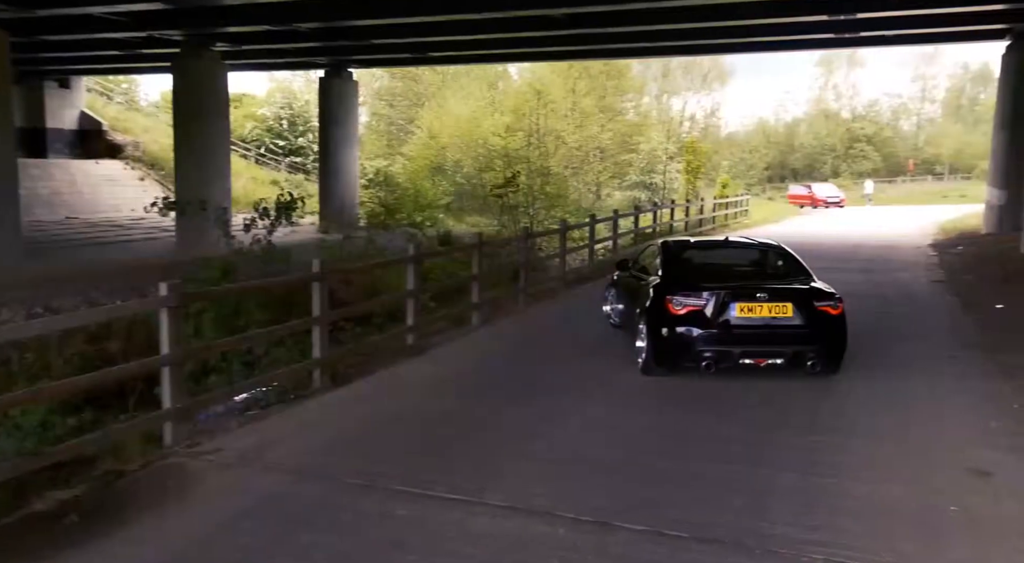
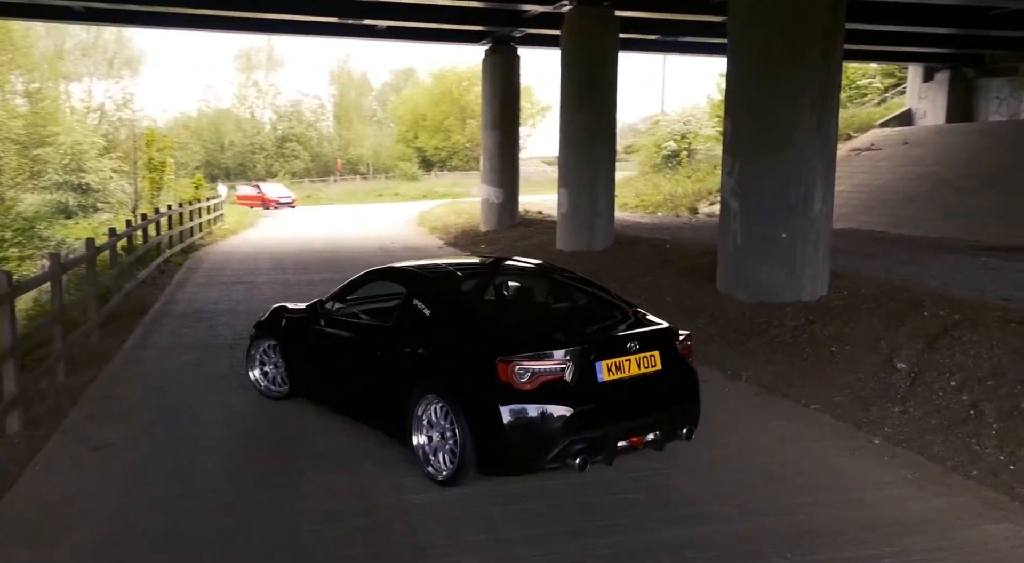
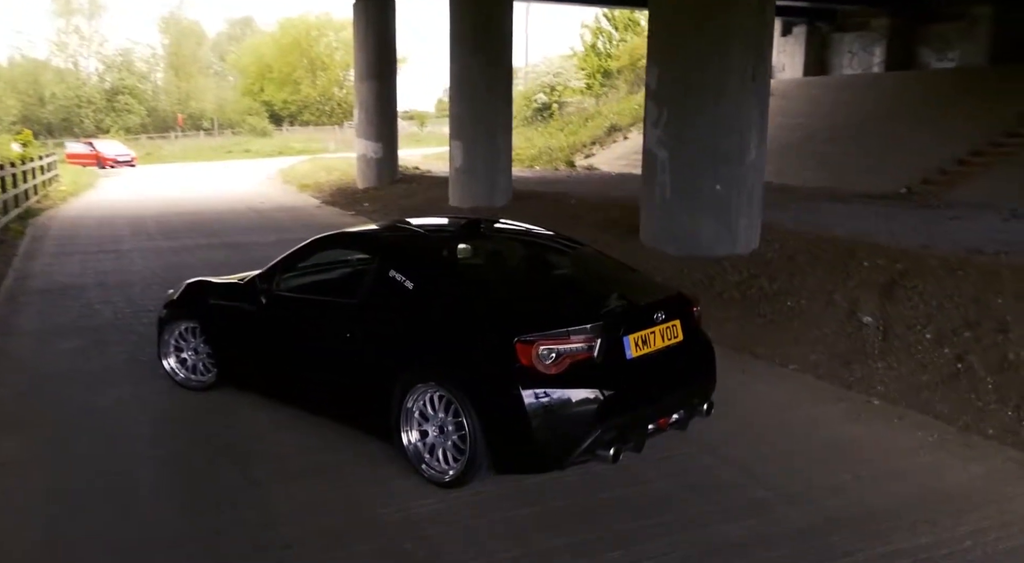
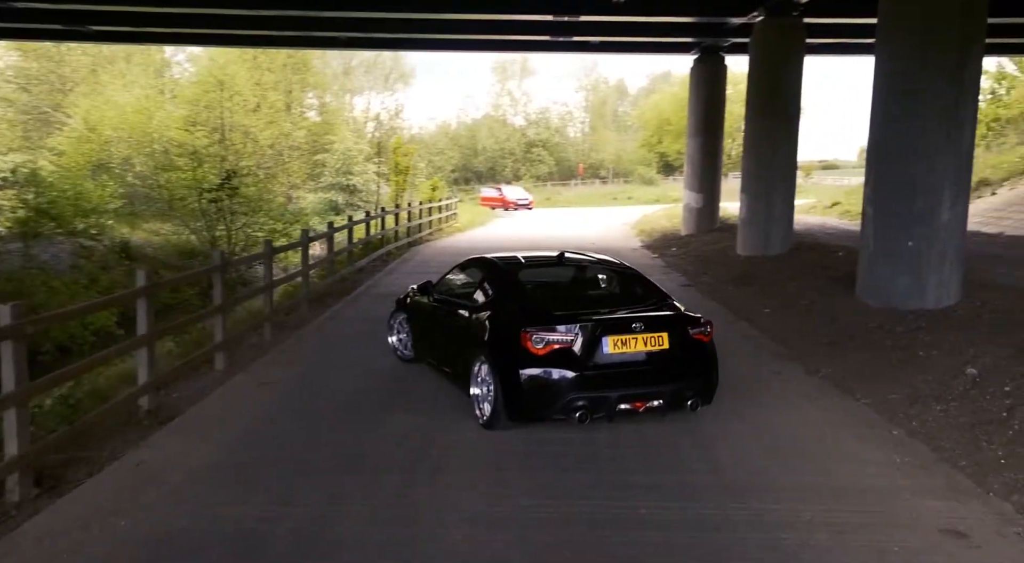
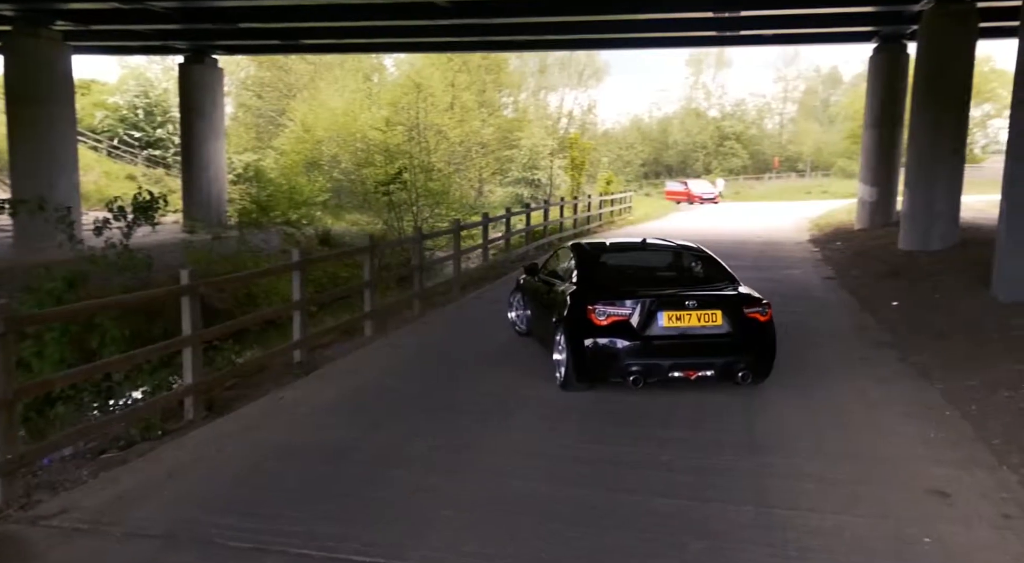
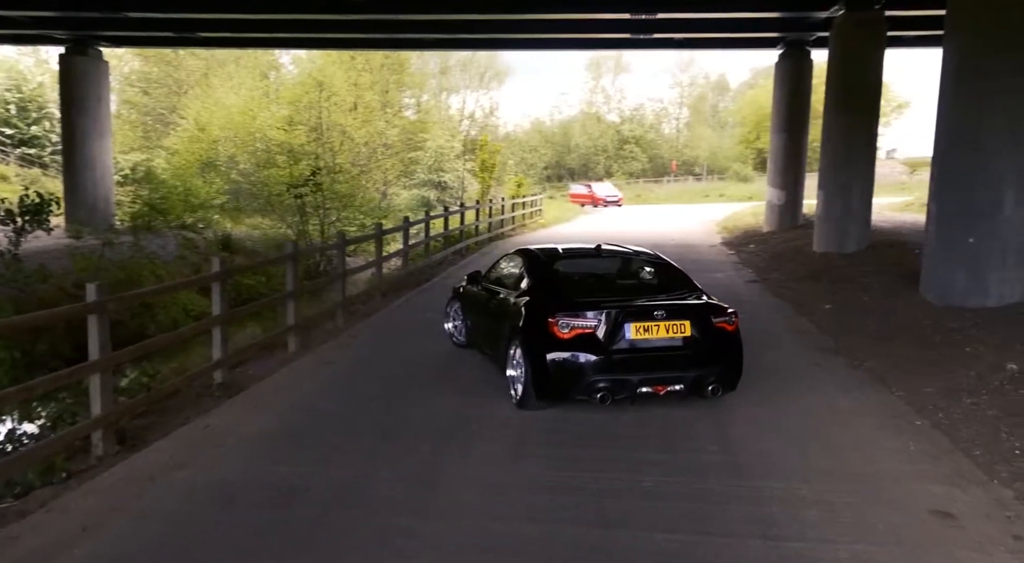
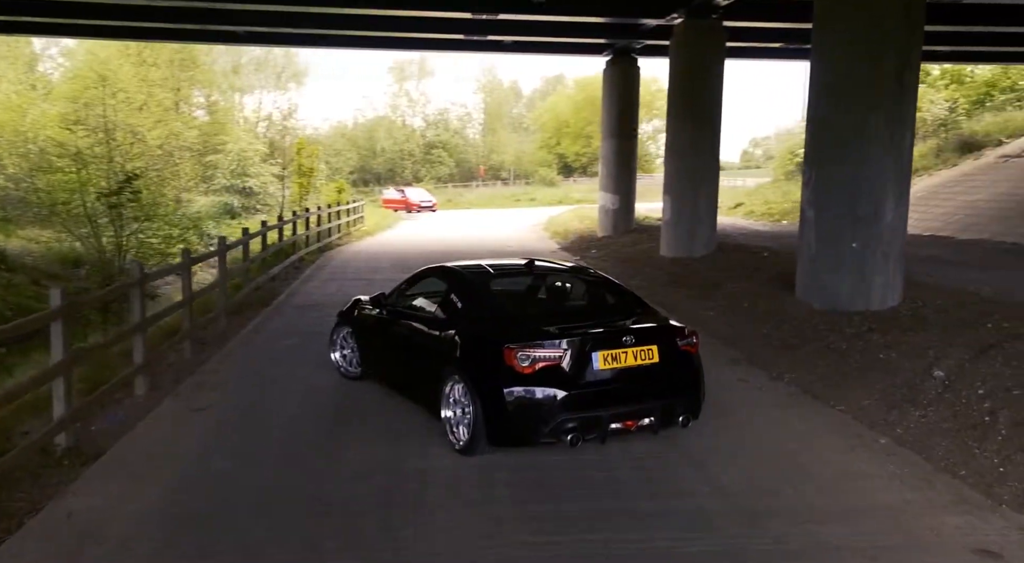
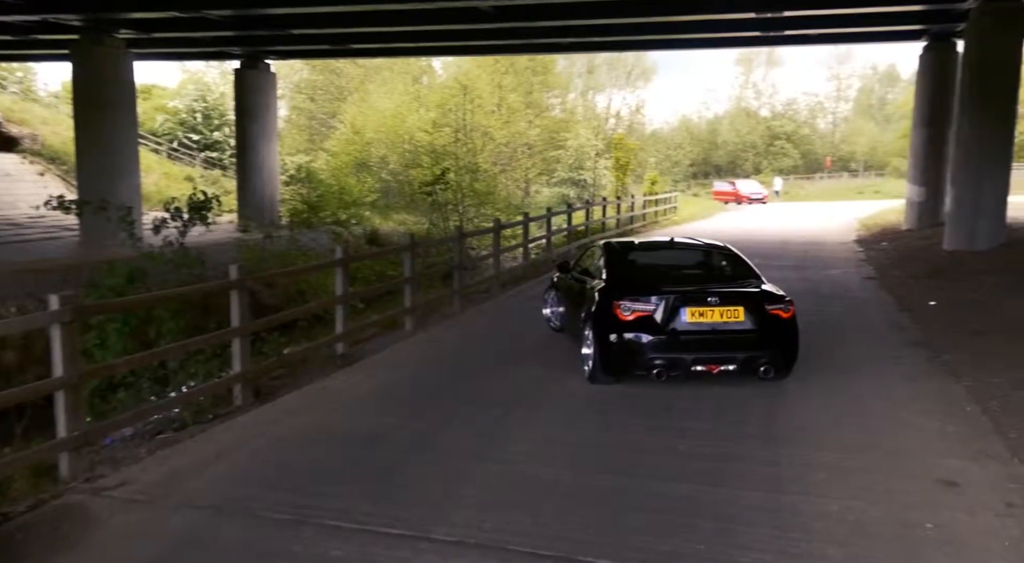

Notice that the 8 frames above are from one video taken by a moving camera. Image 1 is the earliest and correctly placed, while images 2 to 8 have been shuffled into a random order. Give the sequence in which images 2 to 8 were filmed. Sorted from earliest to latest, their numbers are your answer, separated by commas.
8, 5, 6, 4, 7, 2, 3
